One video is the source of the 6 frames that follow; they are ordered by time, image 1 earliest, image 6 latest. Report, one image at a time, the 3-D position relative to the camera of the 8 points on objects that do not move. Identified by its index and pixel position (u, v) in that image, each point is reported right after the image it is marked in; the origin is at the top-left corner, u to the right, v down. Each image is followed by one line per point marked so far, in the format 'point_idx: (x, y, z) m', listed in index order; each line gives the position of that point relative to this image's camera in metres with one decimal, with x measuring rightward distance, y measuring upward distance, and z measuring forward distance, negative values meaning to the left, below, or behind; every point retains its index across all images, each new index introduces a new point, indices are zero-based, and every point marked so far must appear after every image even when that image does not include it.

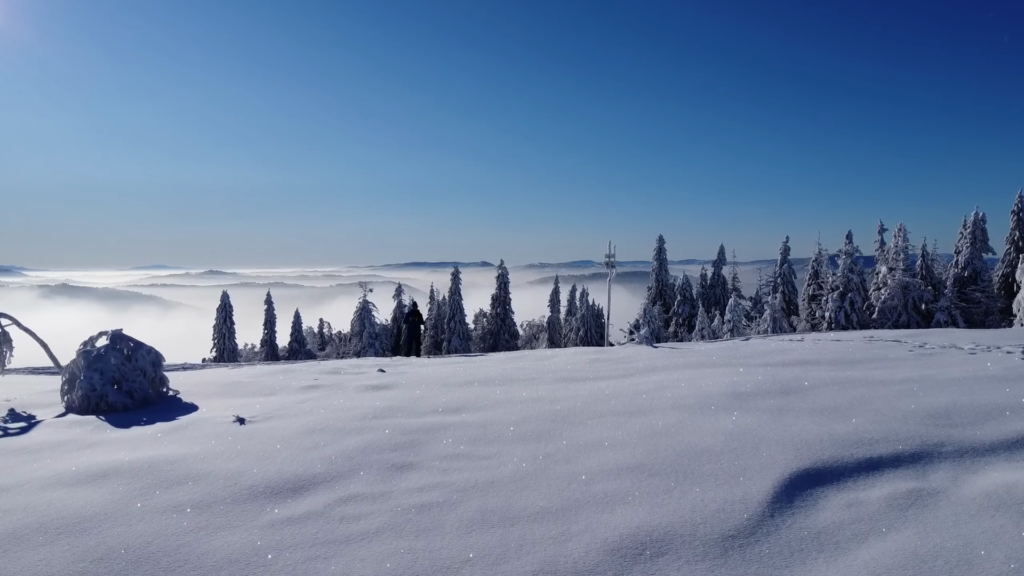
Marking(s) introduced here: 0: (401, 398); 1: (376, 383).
0: (-1.7, -1.7, +8.2) m
1: (-2.4, -1.7, +9.3) m
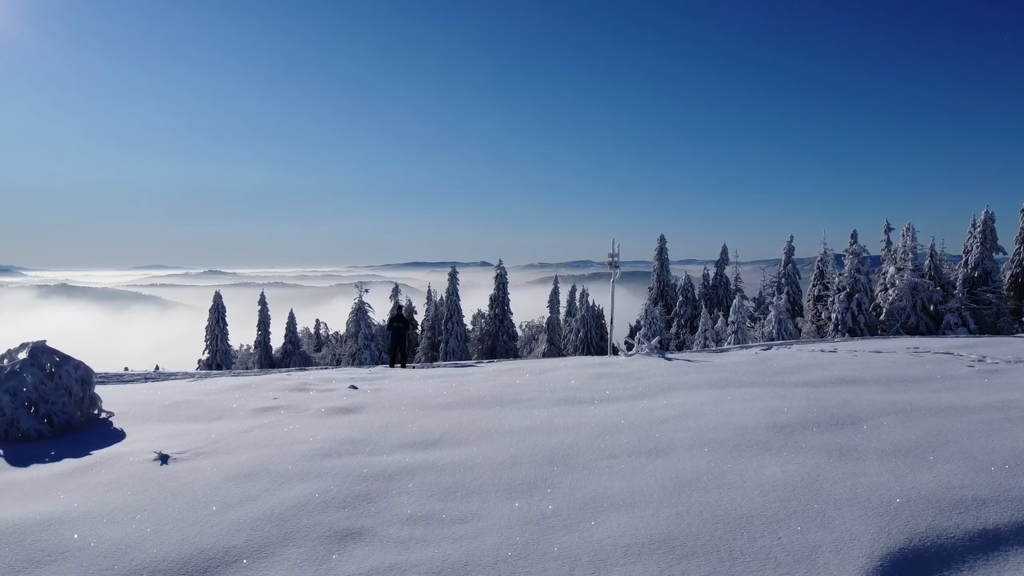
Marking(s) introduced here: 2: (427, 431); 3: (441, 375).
0: (-1.8, -1.8, +6.8) m
1: (-2.5, -1.7, +7.9) m
2: (-1.0, -1.7, +6.5) m
3: (-1.4, -1.7, +10.6) m
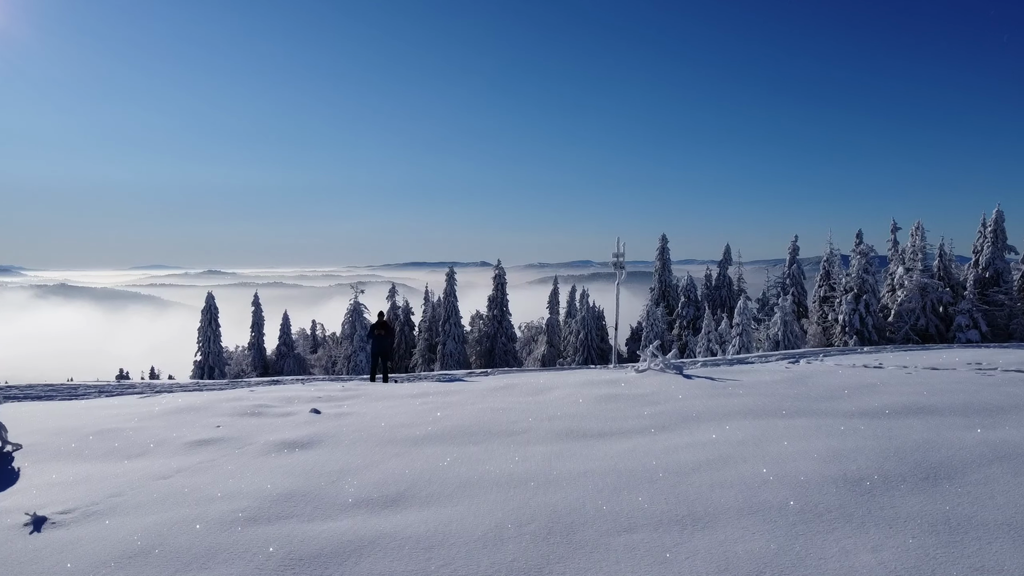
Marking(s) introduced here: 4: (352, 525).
0: (-1.9, -1.8, +5.4) m
1: (-2.6, -1.8, +6.5) m
2: (-1.1, -1.8, +5.1) m
3: (-1.5, -1.8, +9.2) m
4: (-1.3, -1.9, +4.3) m
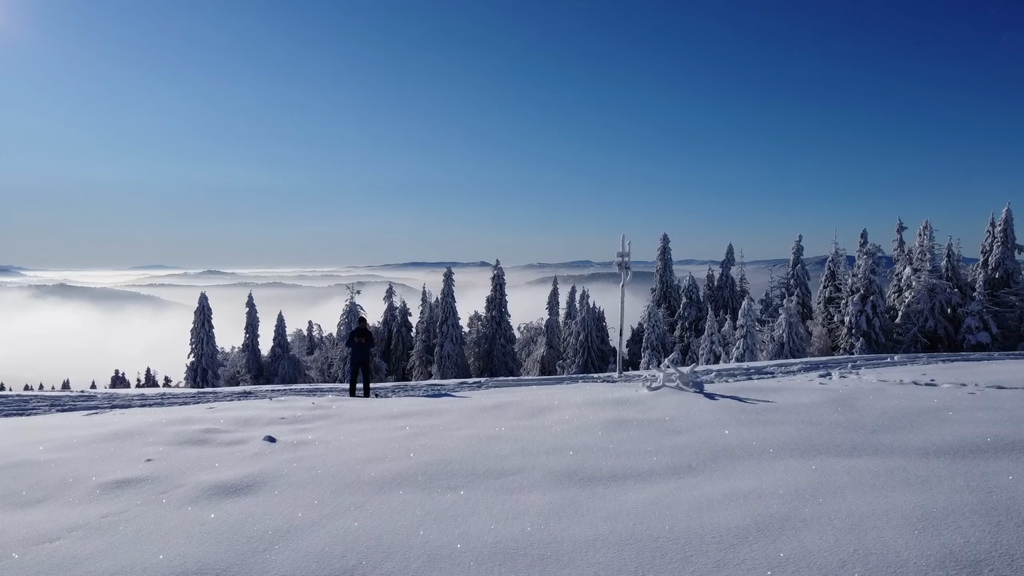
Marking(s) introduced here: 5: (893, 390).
0: (-2.0, -1.9, +4.2) m
1: (-2.7, -1.9, +5.3) m
2: (-1.2, -1.9, +3.9) m
3: (-1.6, -1.8, +8.0) m
4: (-1.4, -1.9, +3.0) m
5: (+5.1, -1.4, +7.2) m
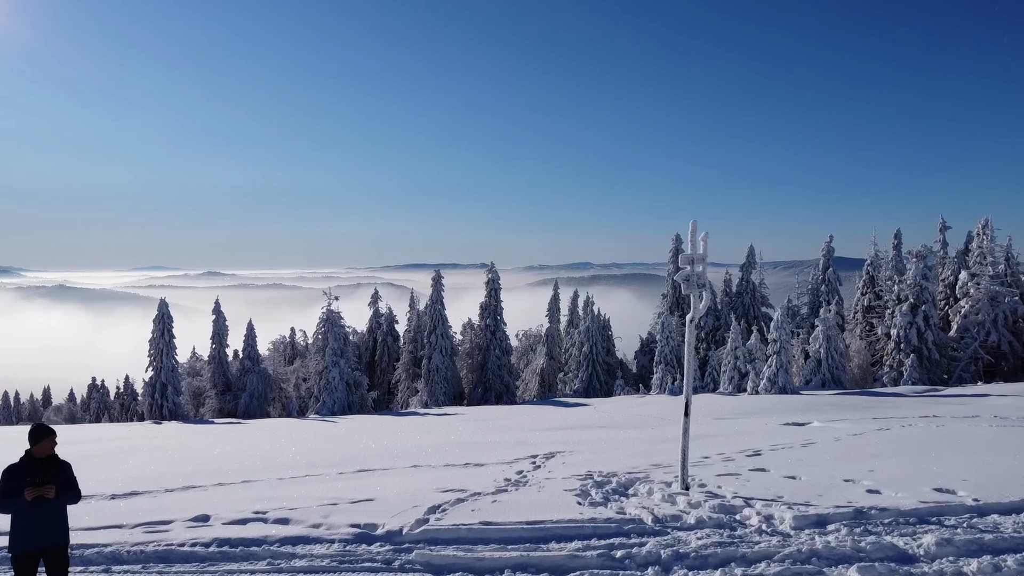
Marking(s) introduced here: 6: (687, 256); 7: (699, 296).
0: (-2.5, -2.4, -2.8) m
1: (-3.2, -2.3, -1.6) m
2: (-1.7, -2.3, -3.1) m
3: (-2.1, -2.3, +1.0) m
4: (-1.9, -2.4, -3.9) m
5: (+4.6, -1.8, +0.2) m
6: (+2.4, +0.4, +7.7) m
7: (+2.6, -0.1, +7.9) m
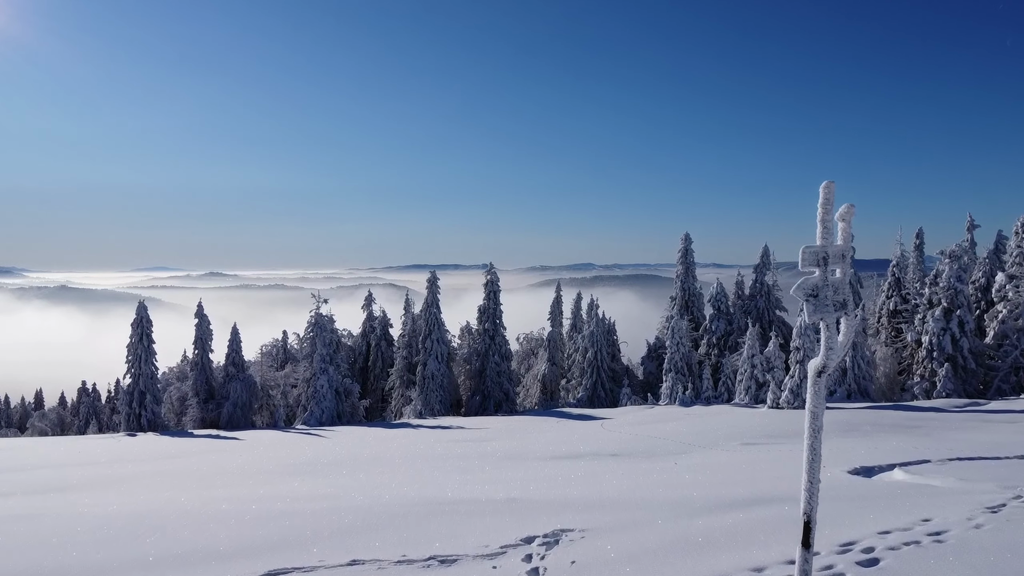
0: (-2.8, -2.5, -6.2) m
1: (-3.5, -2.5, -5.1) m
2: (-2.0, -2.5, -6.5) m
3: (-2.4, -2.5, -2.4) m
4: (-2.1, -2.6, -7.3) m
5: (+4.3, -2.0, -3.2) m
6: (+2.2, +0.2, +4.2) m
7: (+2.4, -0.3, +4.4) m
